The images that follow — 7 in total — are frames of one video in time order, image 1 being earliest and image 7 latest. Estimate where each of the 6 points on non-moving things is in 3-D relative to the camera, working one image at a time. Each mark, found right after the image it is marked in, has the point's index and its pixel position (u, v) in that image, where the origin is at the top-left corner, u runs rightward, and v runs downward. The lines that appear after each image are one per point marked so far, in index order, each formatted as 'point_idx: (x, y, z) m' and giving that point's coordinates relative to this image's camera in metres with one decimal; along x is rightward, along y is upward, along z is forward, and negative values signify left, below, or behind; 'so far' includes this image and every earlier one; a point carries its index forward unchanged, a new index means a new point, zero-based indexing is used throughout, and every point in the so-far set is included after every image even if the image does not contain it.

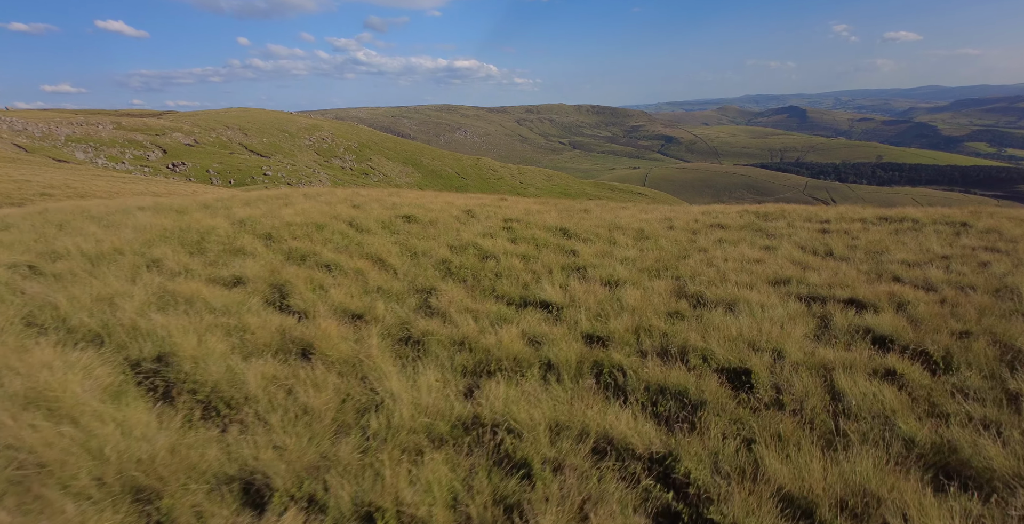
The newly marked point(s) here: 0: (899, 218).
0: (+11.3, +1.3, +16.4) m
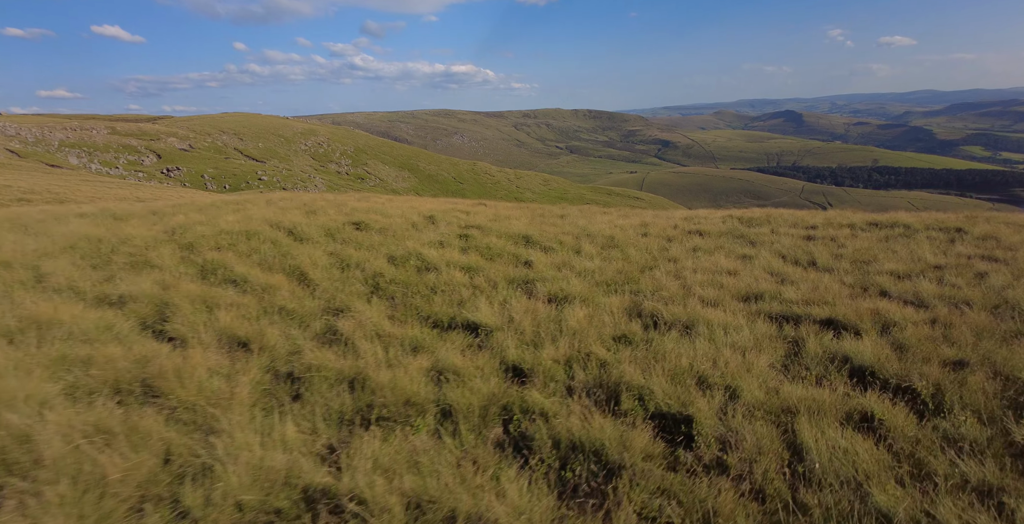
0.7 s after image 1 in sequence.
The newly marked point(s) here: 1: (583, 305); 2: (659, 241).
0: (+10.3, +1.1, +15.3) m
1: (+1.0, -0.6, +7.9) m
2: (+3.6, +0.5, +13.8) m
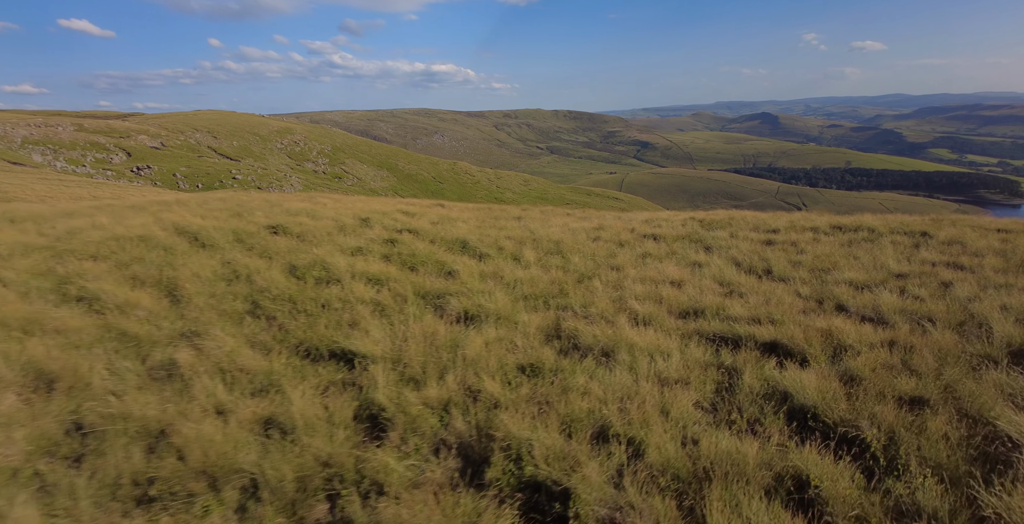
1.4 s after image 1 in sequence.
0: (+8.8, +0.9, +14.5) m
1: (-0.2, -0.7, +6.8) m
2: (+2.2, +0.4, +12.8) m
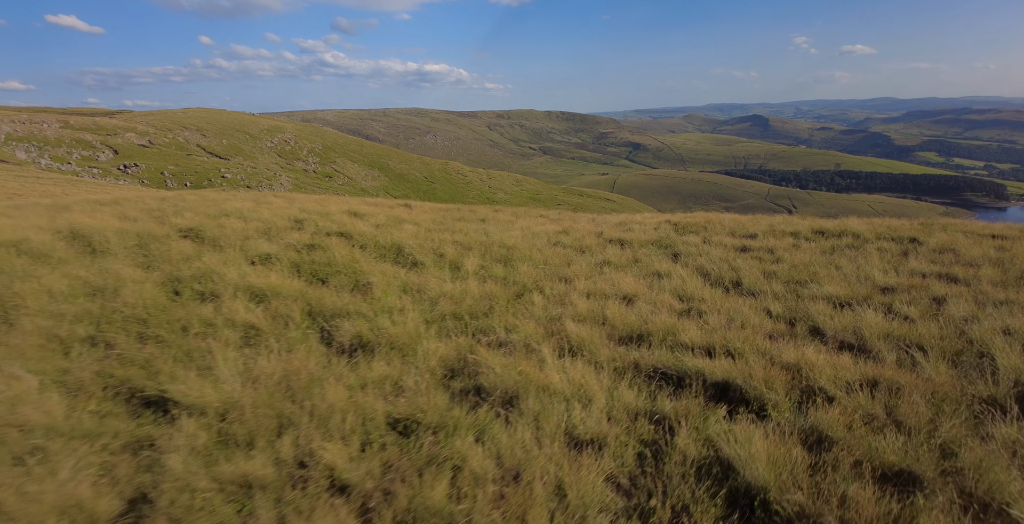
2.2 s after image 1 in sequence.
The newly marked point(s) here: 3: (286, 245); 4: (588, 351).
0: (+7.7, +0.7, +13.4) m
1: (-1.2, -0.9, +5.5) m
2: (+1.1, +0.2, +11.5) m
3: (-3.9, +0.3, +9.7) m
4: (+0.8, -0.9, +5.8) m
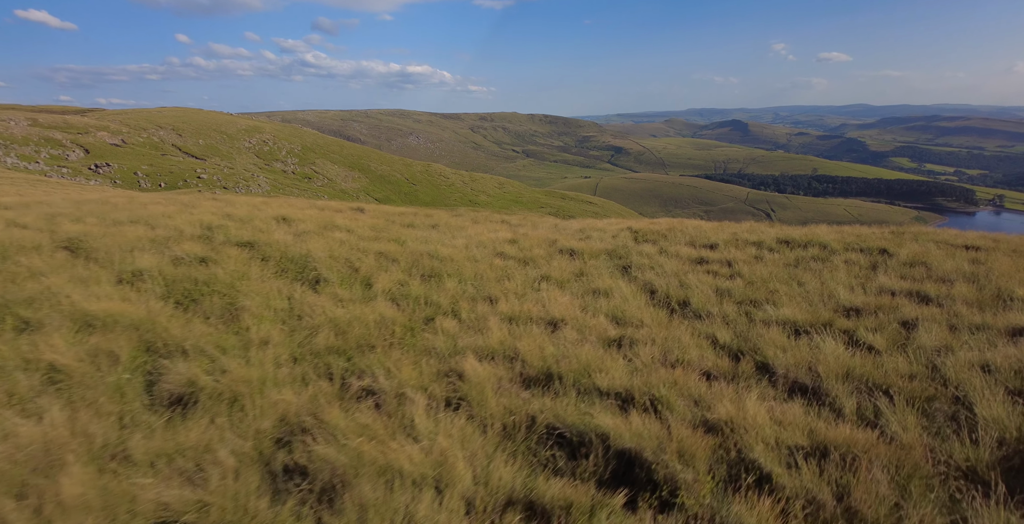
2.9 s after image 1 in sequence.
0: (+6.4, +0.4, +12.4) m
1: (-2.3, -1.1, +4.3) m
2: (-0.1, 0.0, +10.4) m
3: (-5.1, 0.0, +8.5) m
4: (-0.2, -1.1, +4.7) m
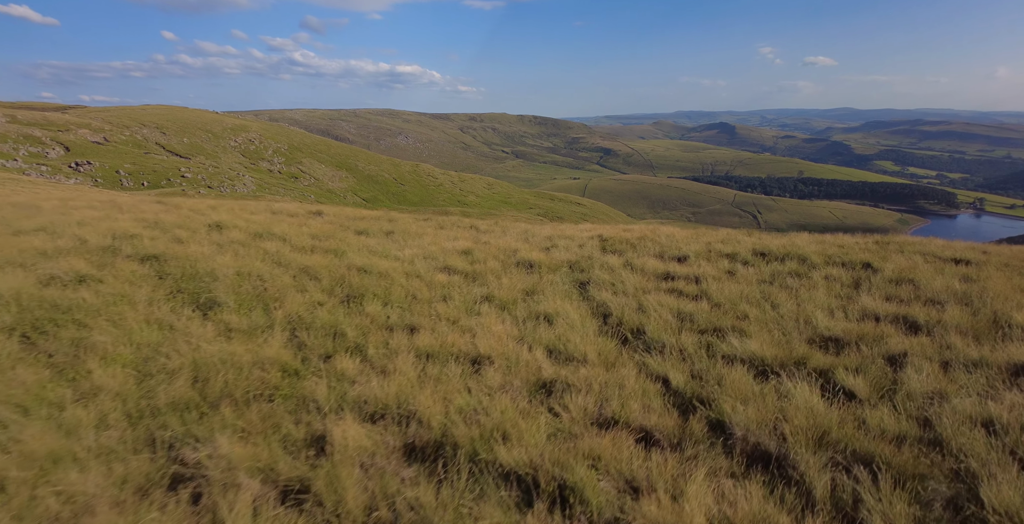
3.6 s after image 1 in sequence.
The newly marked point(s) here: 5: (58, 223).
0: (+5.5, +0.2, +11.4) m
1: (-3.1, -1.4, +3.1) m
2: (-1.0, -0.3, +9.3) m
3: (-6.0, -0.2, +7.2) m
4: (-1.1, -1.4, +3.6) m
5: (-9.2, +0.8, +11.4) m
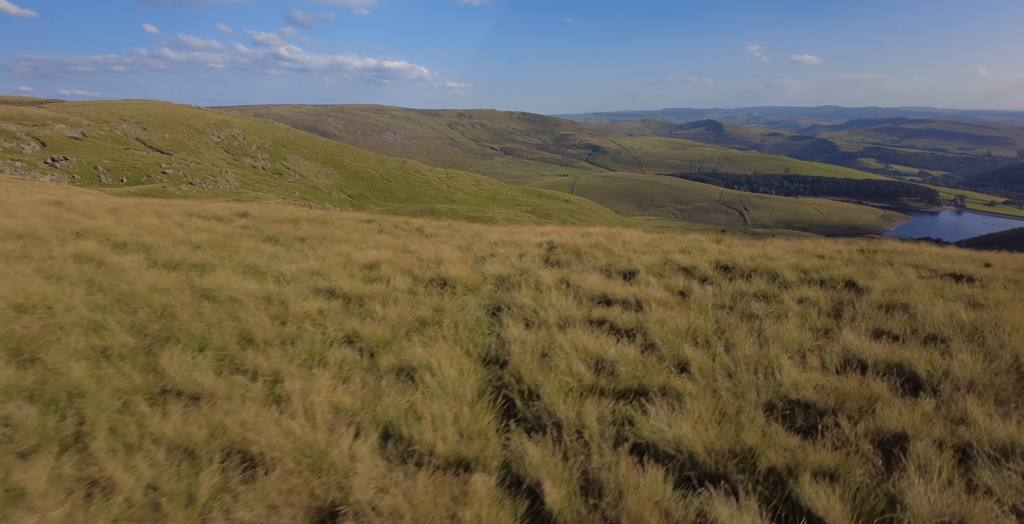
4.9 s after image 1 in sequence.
0: (+4.0, -0.1, +9.5) m
1: (-4.4, -1.7, +1.1) m
2: (-2.4, -0.6, +7.3) m
3: (-7.3, -0.5, +5.1) m
4: (-2.4, -1.7, +1.5) m
5: (-10.7, +0.5, +9.2) m
